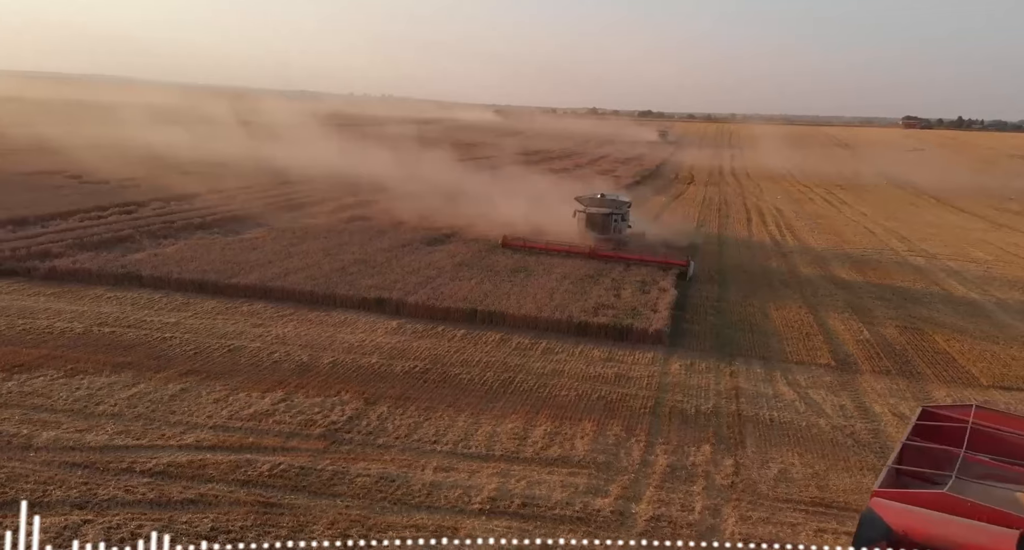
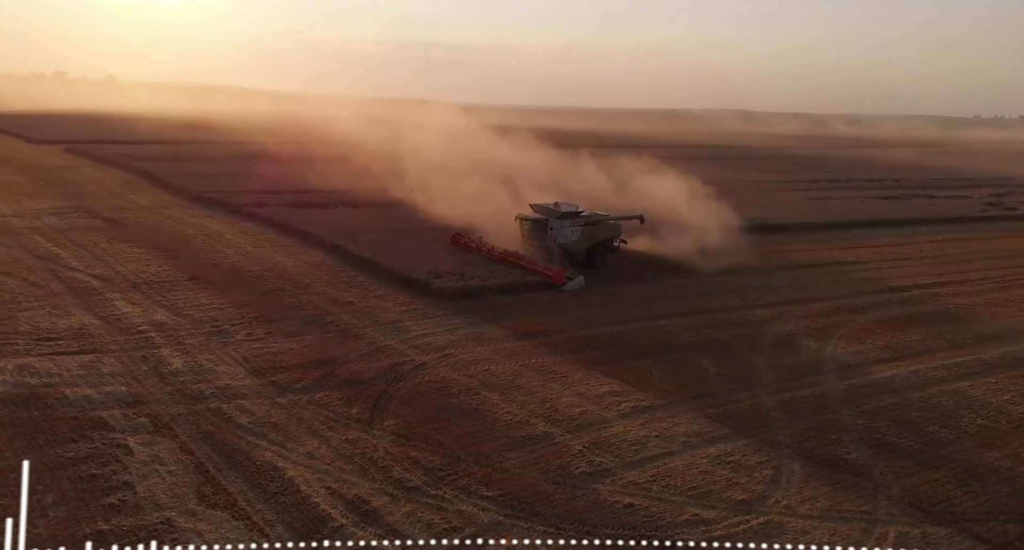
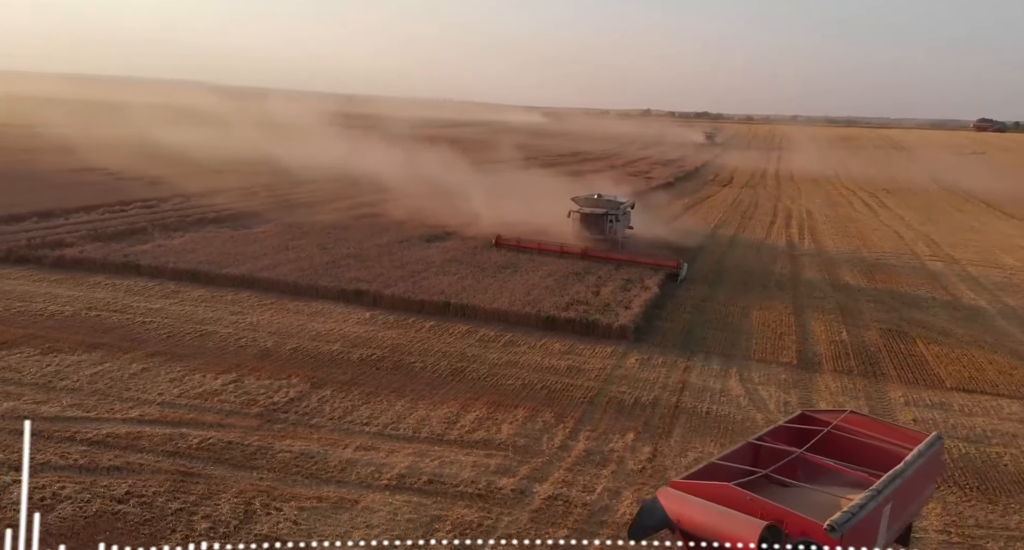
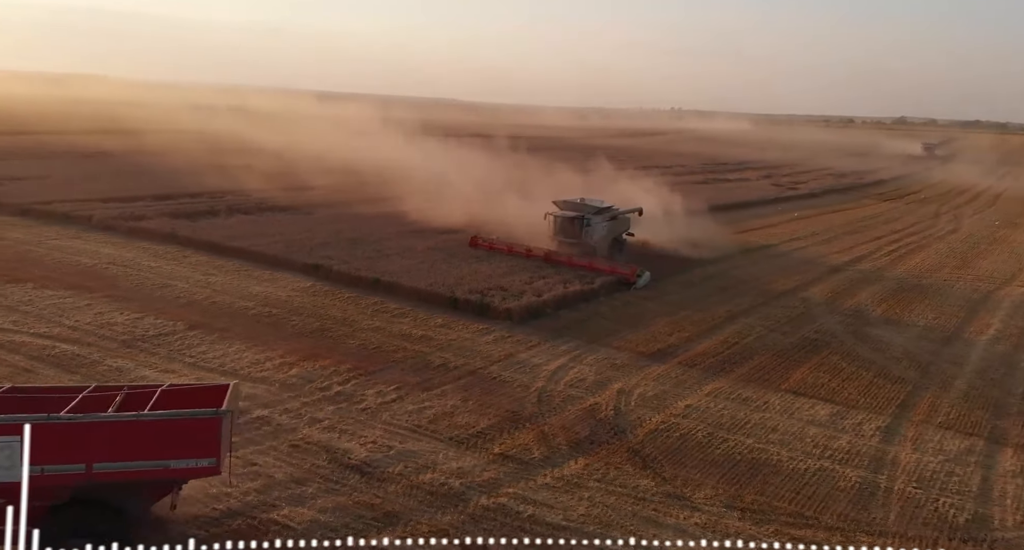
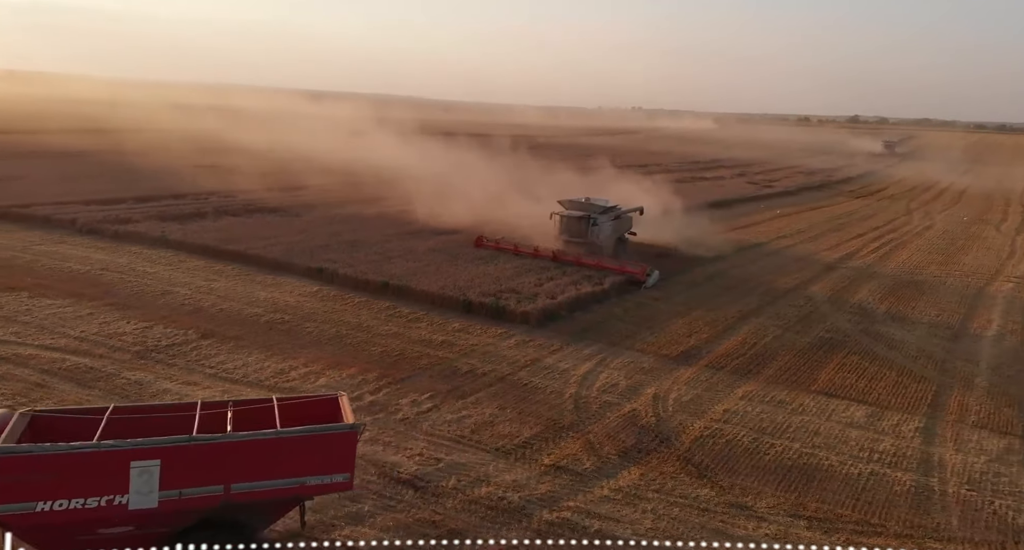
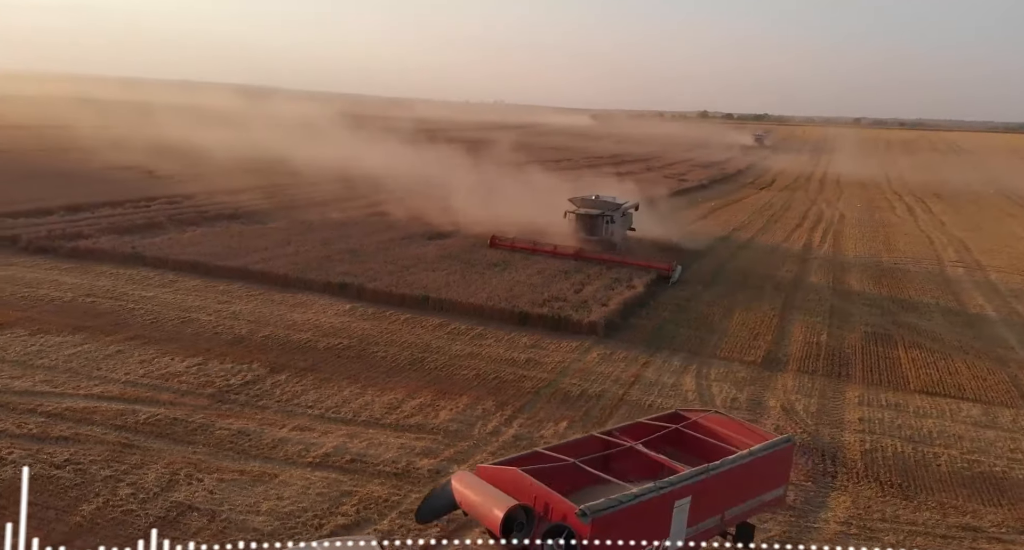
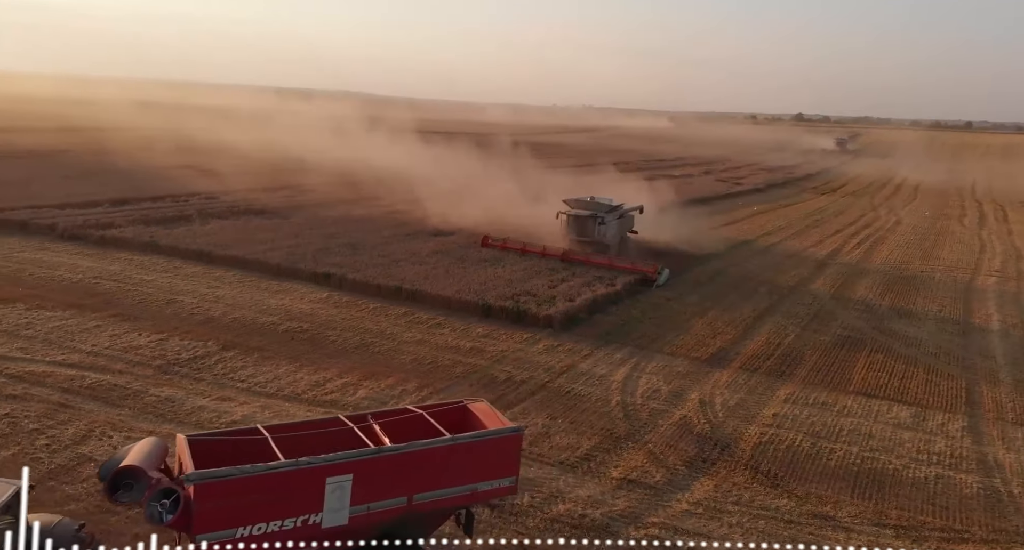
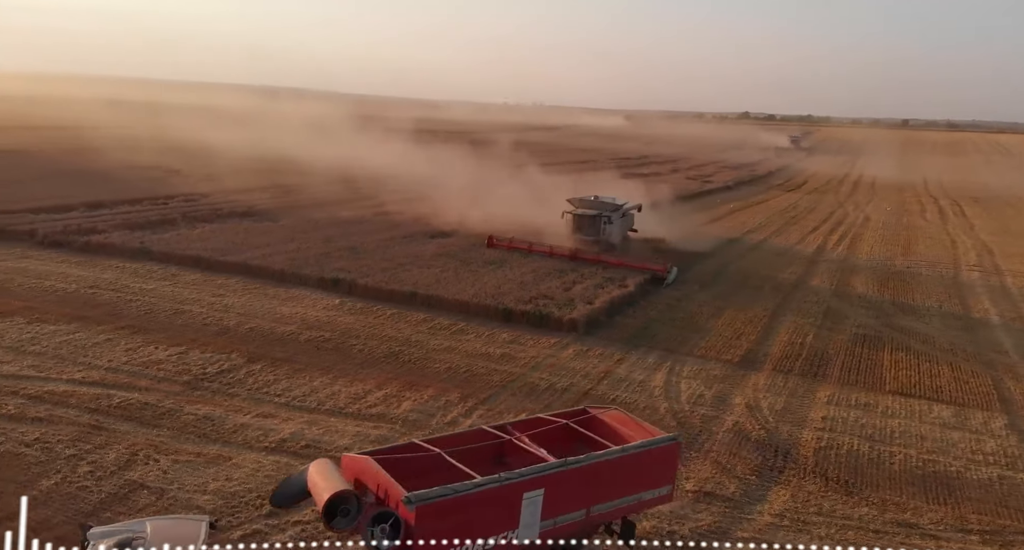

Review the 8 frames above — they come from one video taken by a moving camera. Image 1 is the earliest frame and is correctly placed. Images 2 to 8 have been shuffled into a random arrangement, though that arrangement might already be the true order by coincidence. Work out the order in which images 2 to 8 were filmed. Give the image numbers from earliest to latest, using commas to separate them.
3, 6, 8, 7, 5, 4, 2
